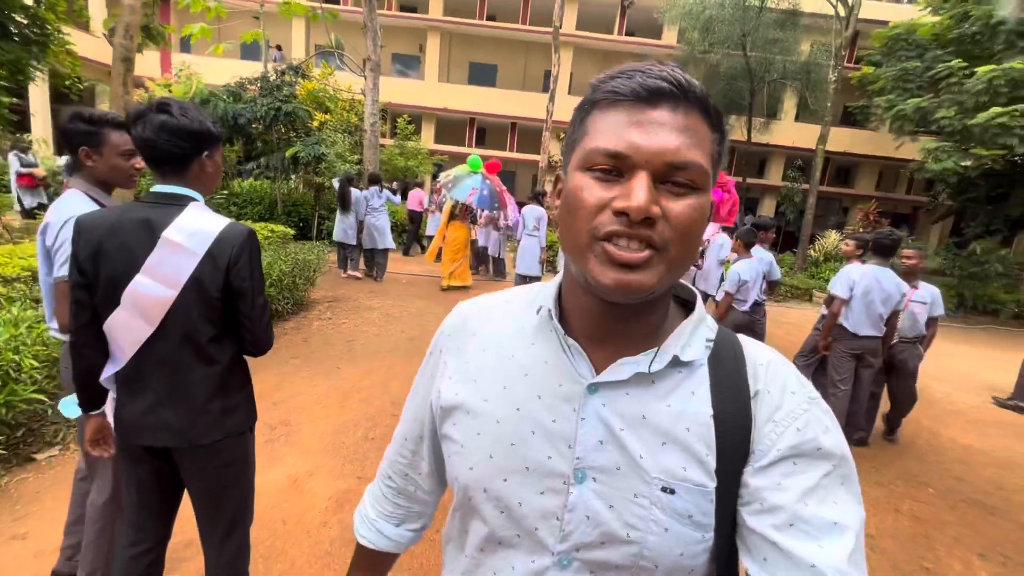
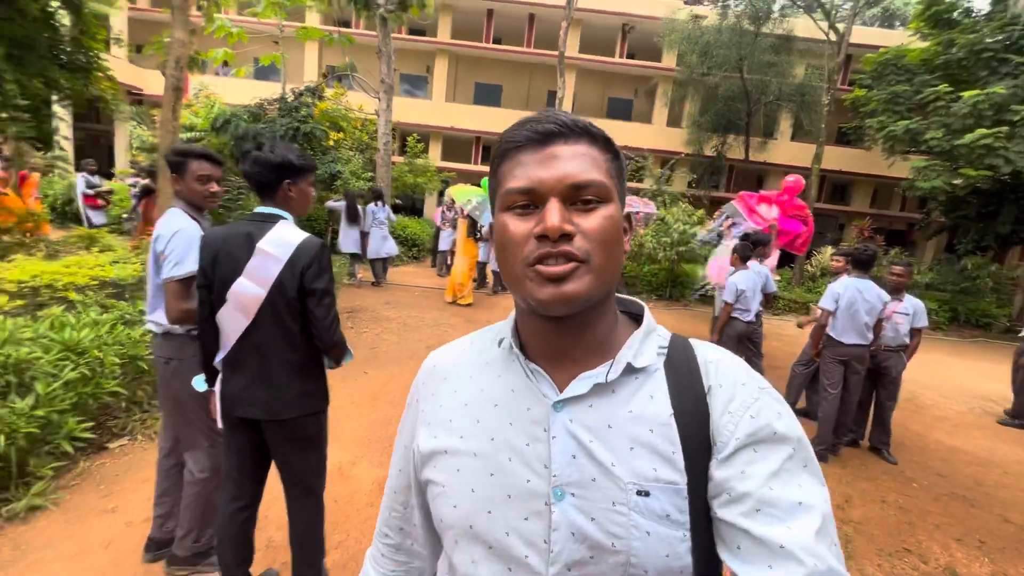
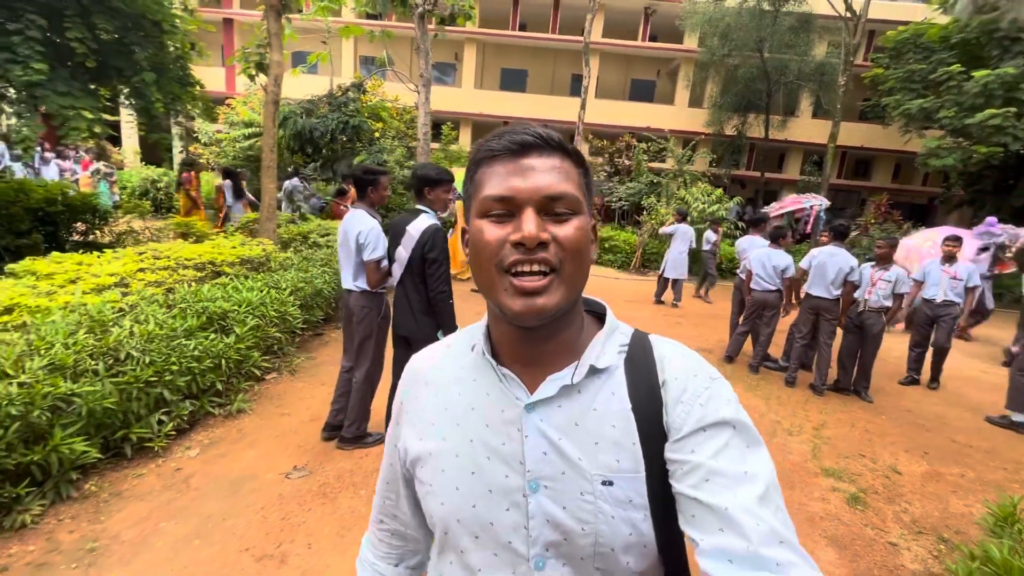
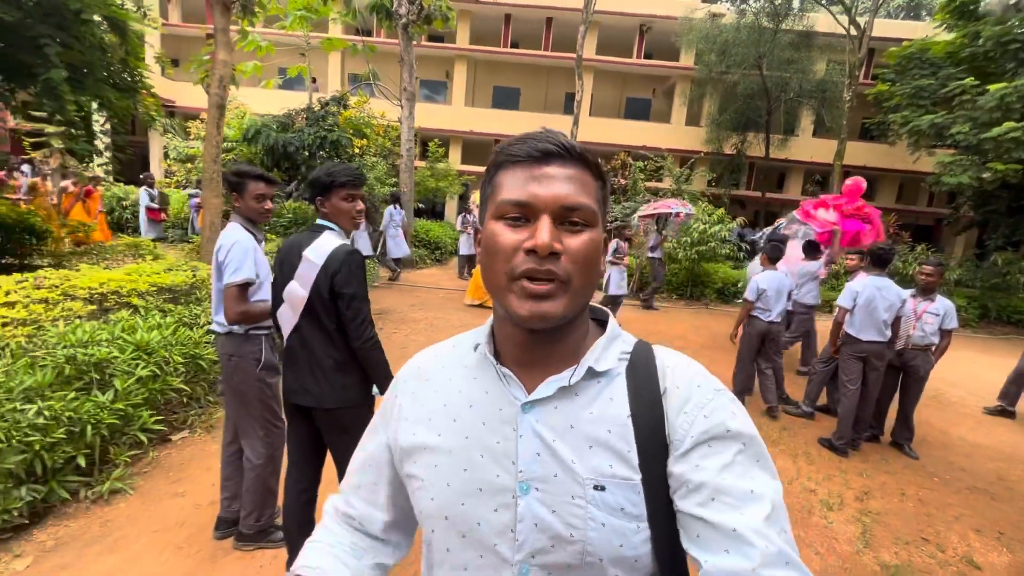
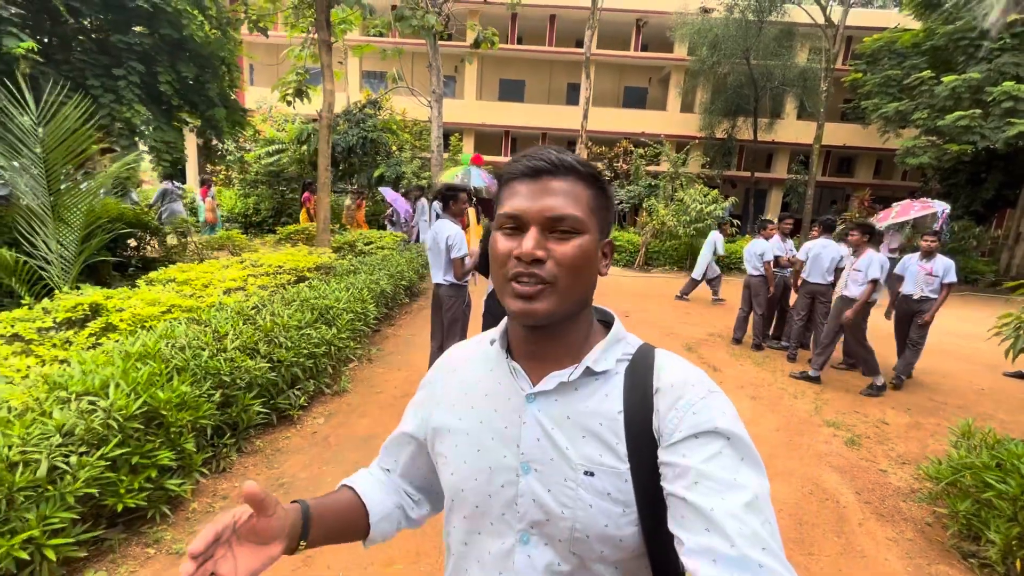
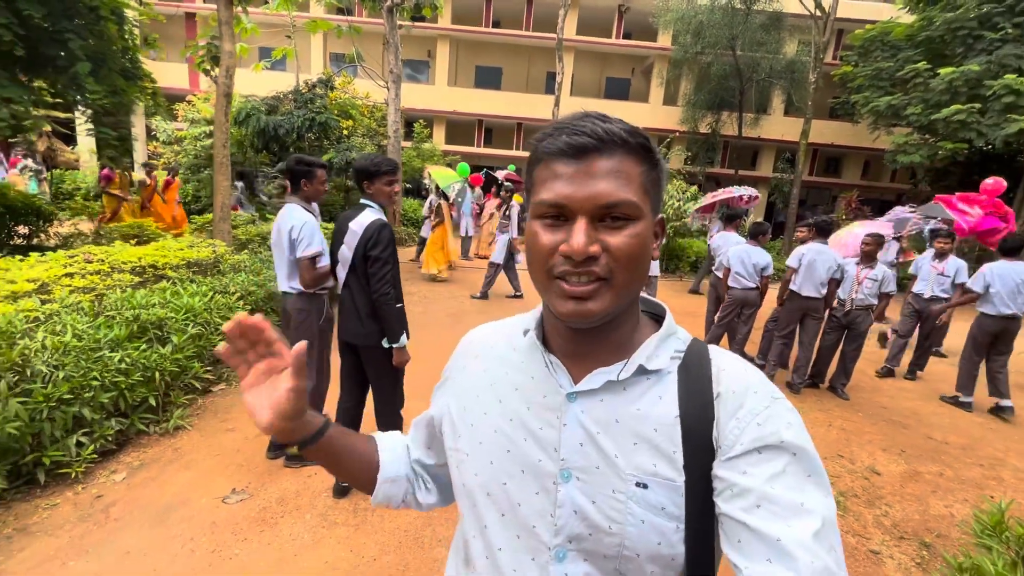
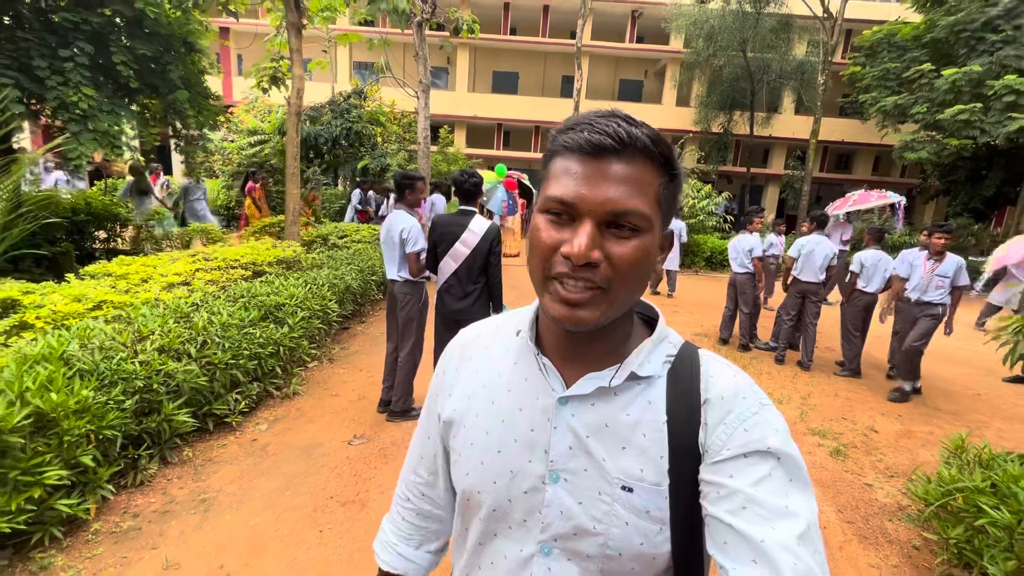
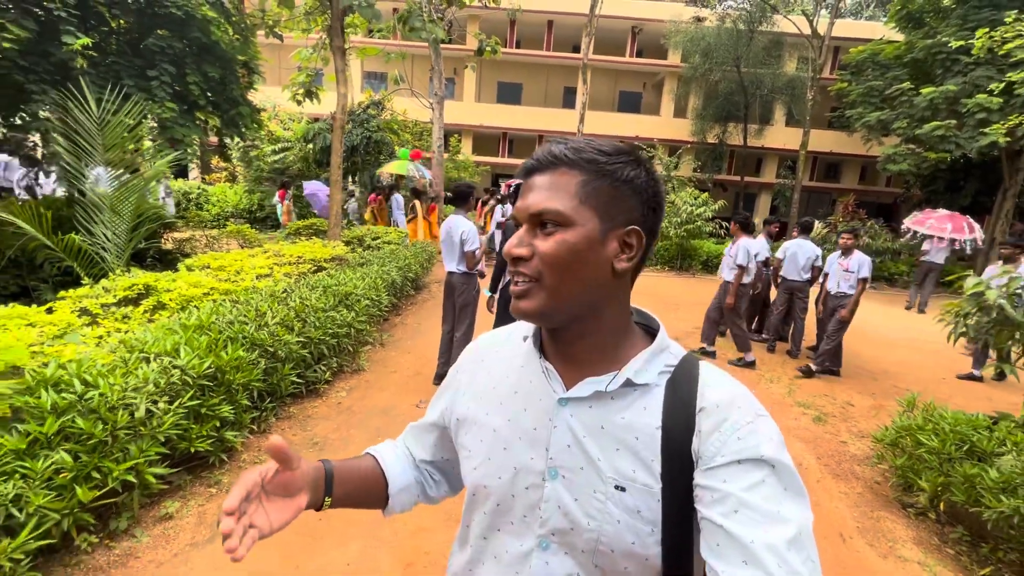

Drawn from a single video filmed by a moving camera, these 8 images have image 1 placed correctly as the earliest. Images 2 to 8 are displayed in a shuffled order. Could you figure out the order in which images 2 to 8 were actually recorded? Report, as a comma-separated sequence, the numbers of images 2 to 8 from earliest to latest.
2, 4, 6, 3, 7, 5, 8
